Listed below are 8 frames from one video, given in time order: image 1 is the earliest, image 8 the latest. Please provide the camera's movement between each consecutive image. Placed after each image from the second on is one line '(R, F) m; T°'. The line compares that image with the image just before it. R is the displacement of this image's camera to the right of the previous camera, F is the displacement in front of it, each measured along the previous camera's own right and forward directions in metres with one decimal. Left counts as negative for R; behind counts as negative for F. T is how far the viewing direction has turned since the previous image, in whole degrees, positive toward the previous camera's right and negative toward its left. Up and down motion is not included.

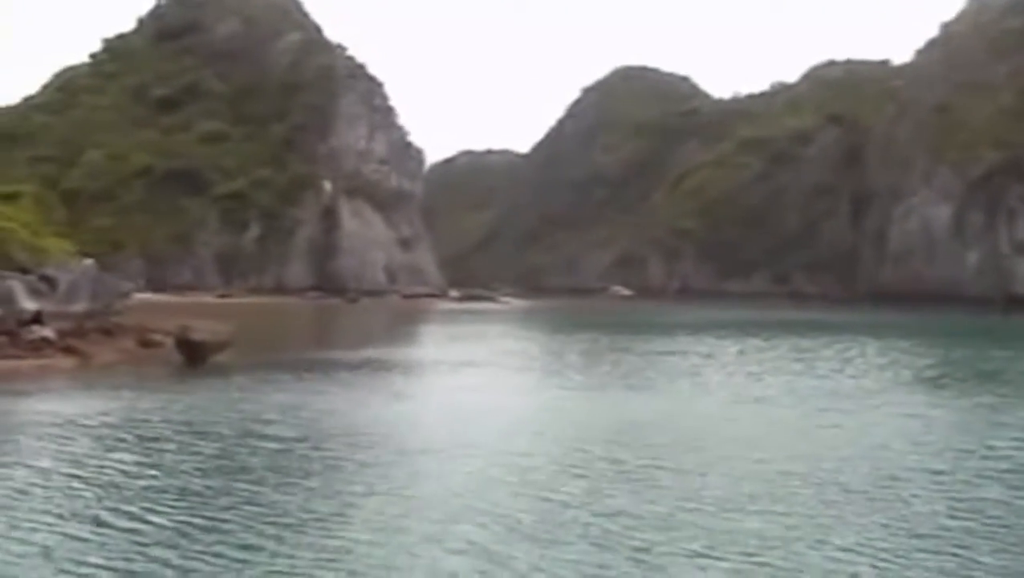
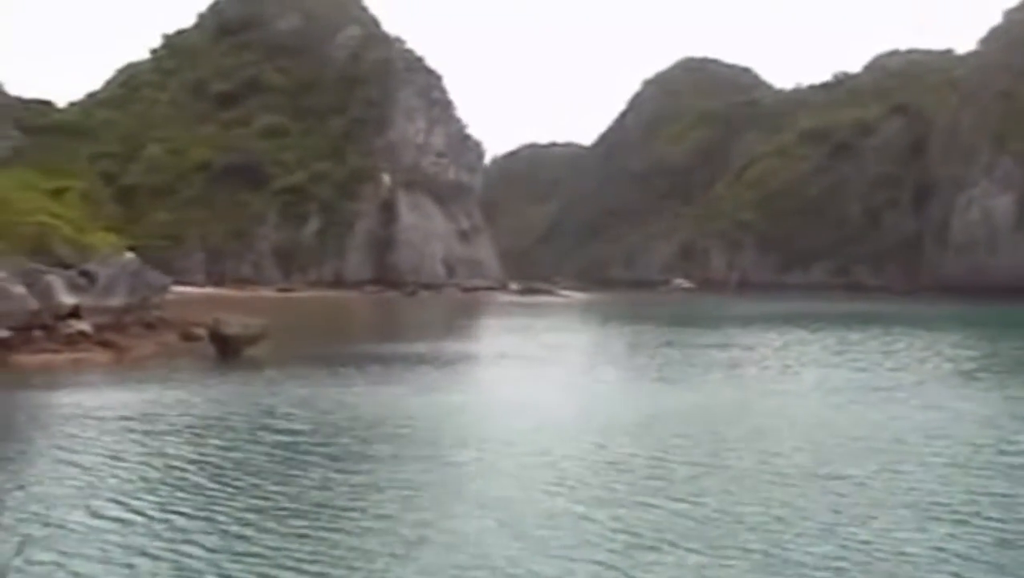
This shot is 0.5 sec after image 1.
(+0.8, +0.2) m; -3°
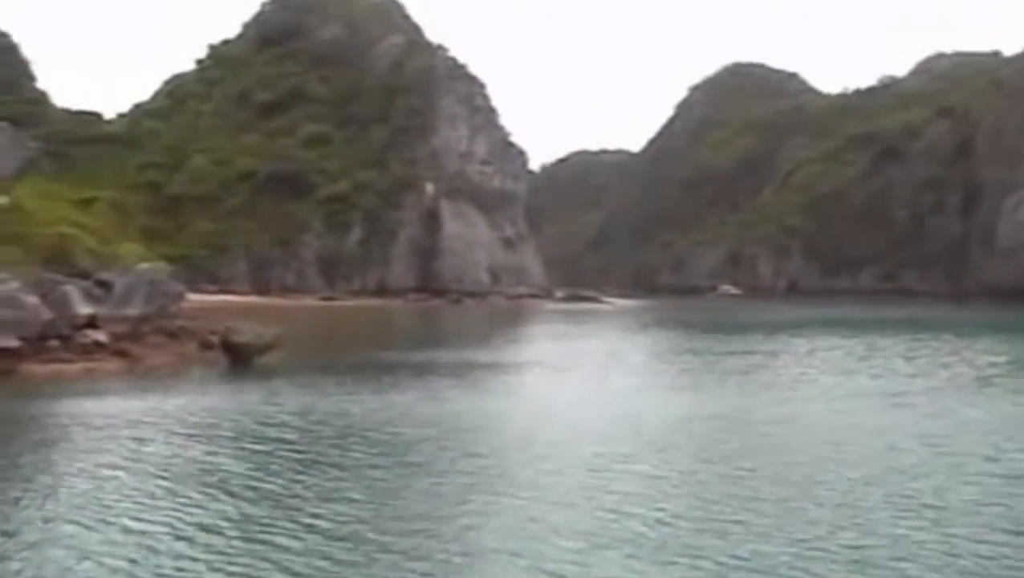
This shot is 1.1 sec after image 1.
(+1.0, +0.1) m; -2°
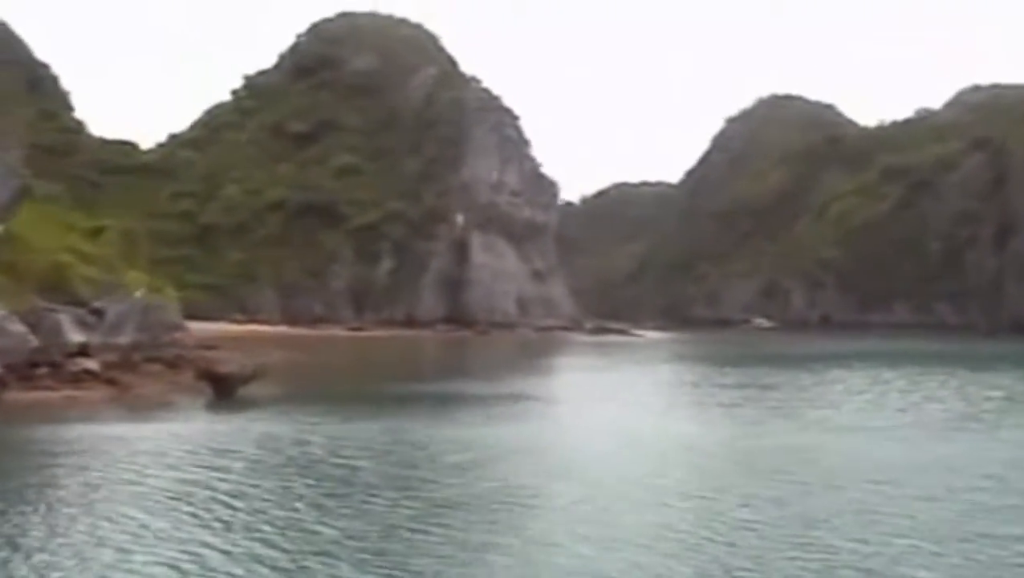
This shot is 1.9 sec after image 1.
(+1.4, 0.0) m; -2°
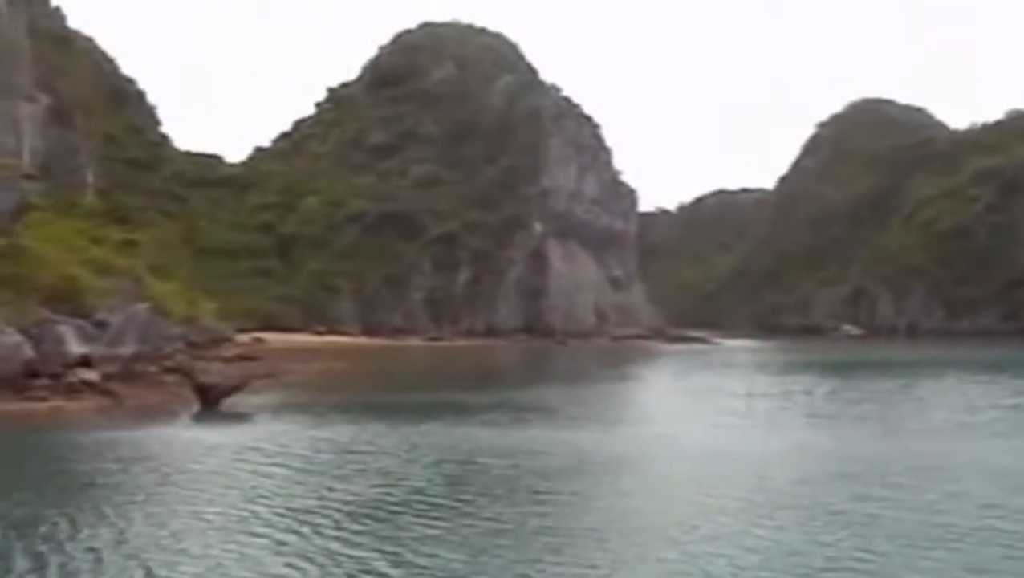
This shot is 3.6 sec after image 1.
(+2.9, +0.3) m; -4°
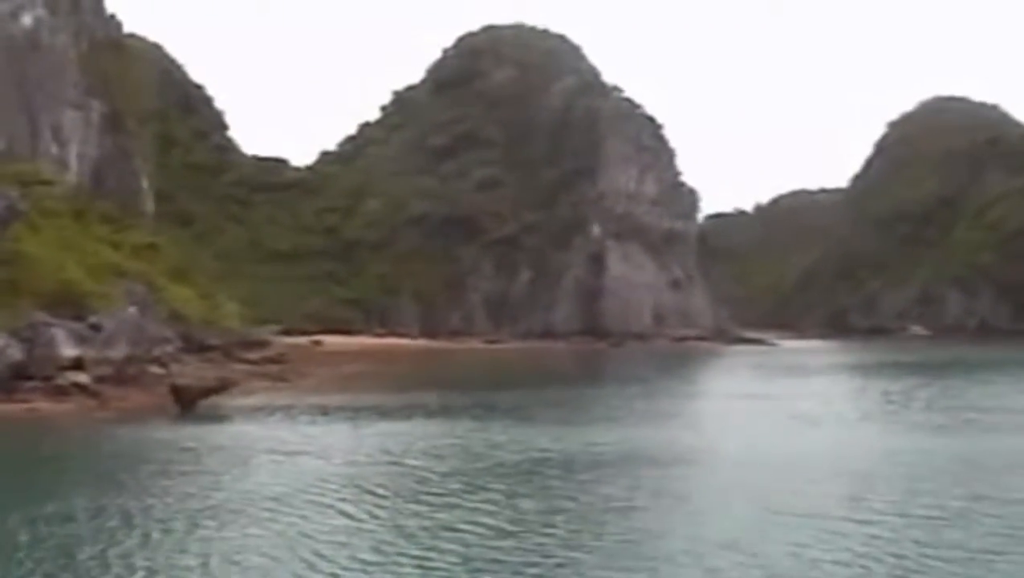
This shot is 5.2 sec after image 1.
(+2.7, +0.1) m; -3°
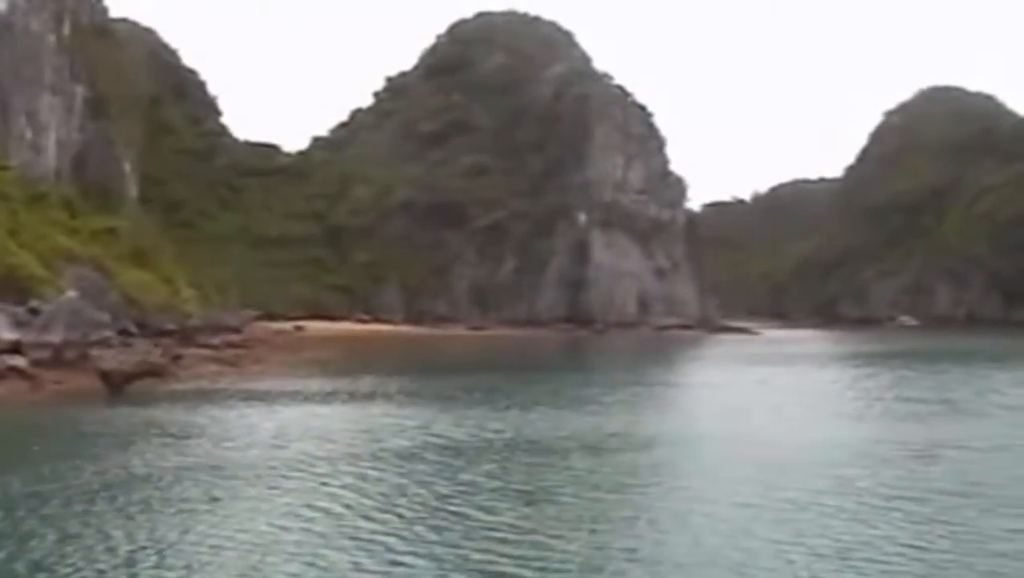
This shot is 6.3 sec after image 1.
(+2.1, -0.7) m; 0°
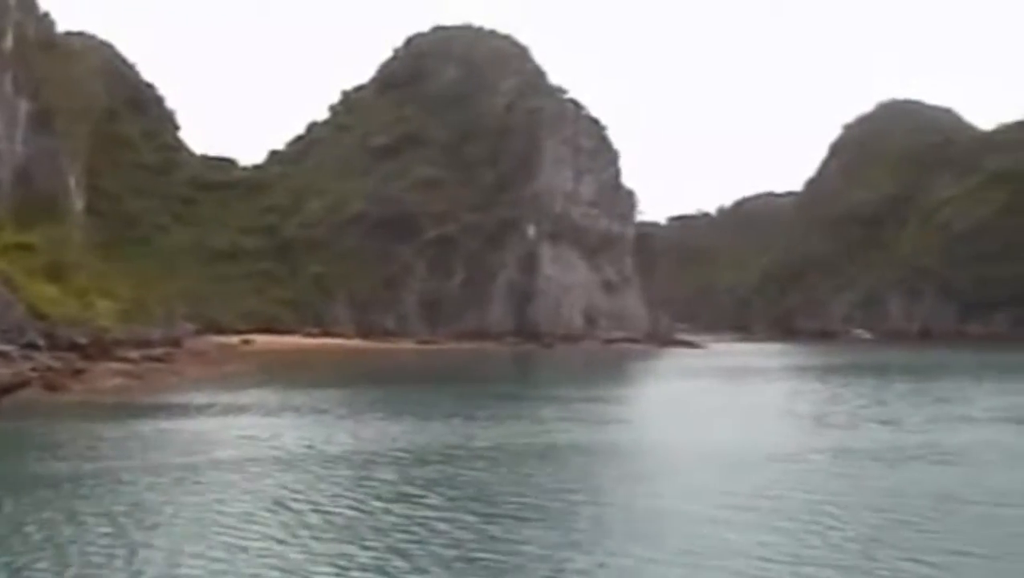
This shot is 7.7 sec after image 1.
(+2.5, -0.6) m; +2°
